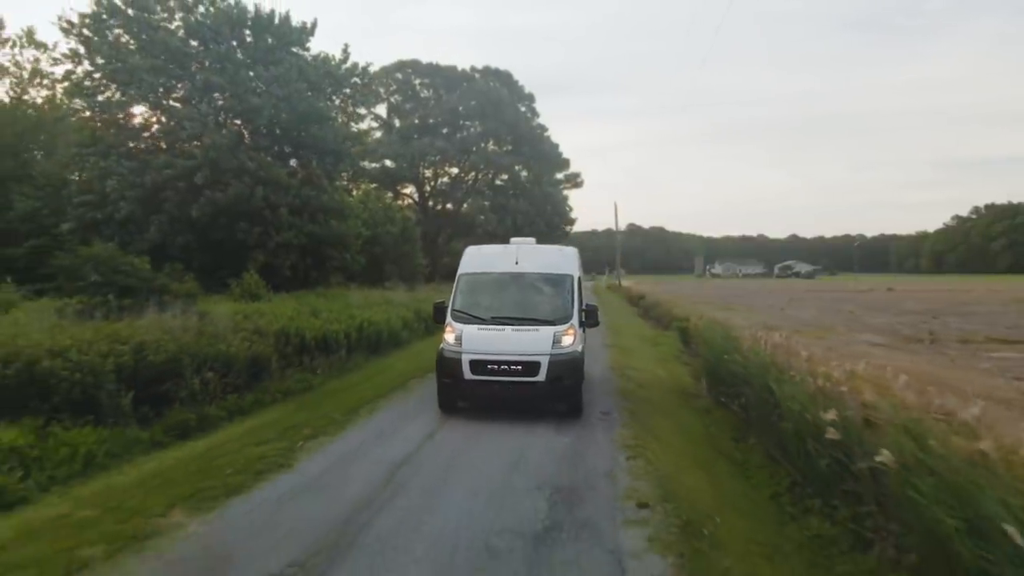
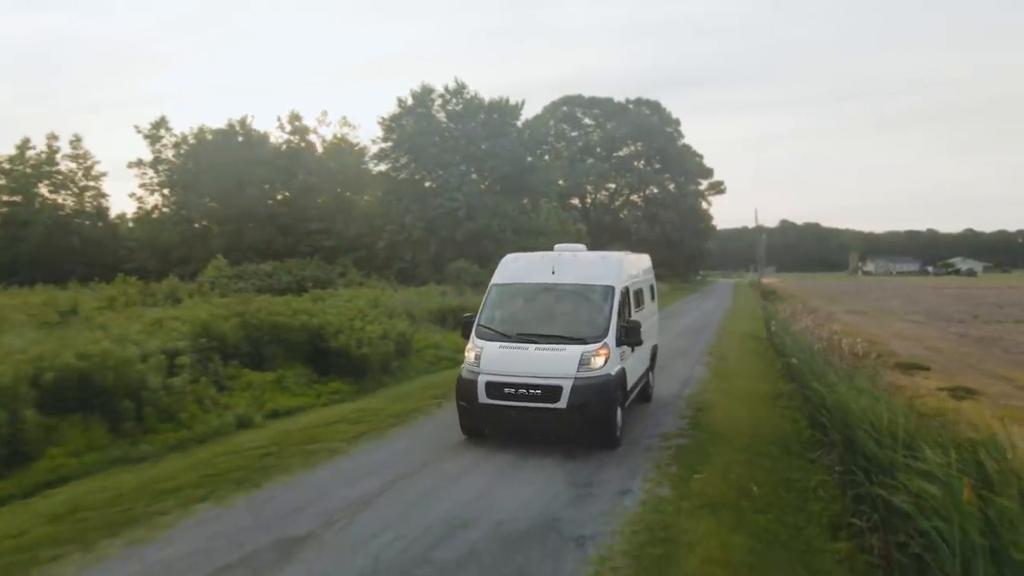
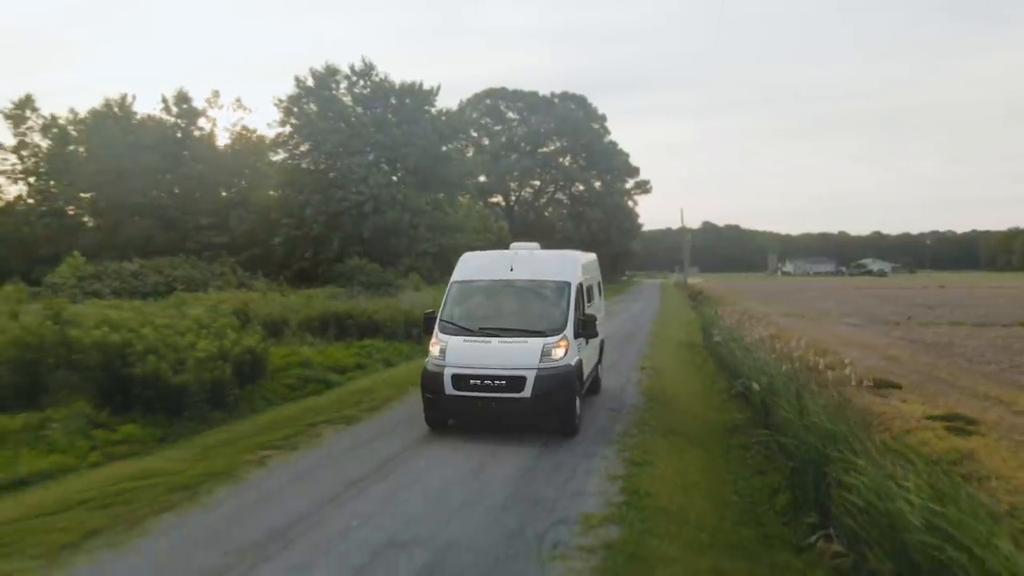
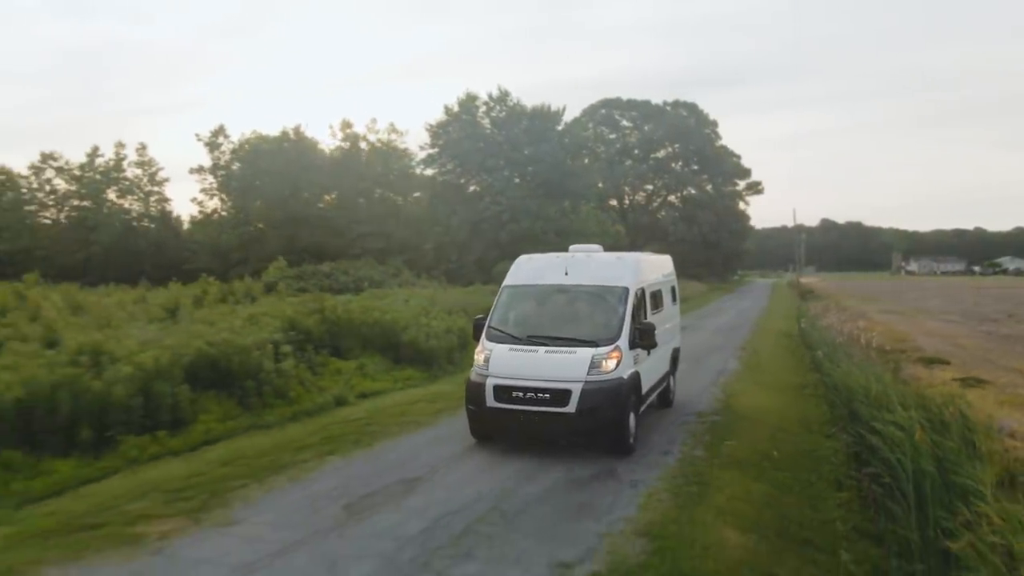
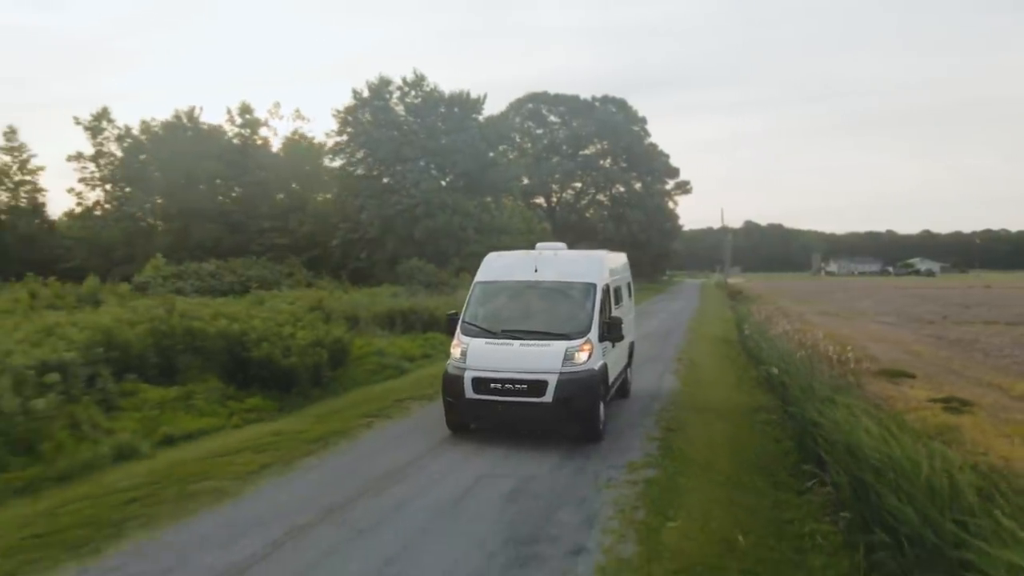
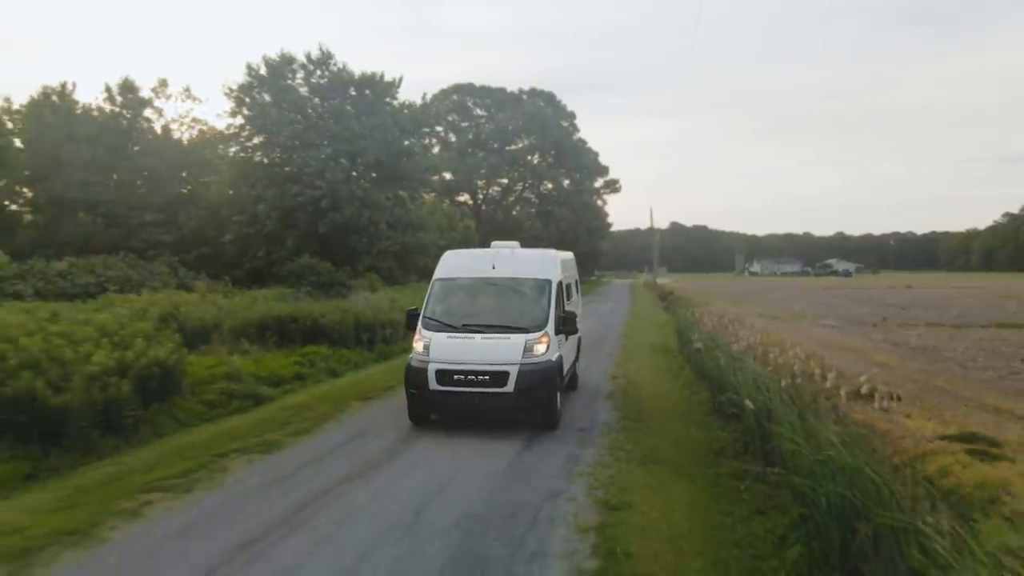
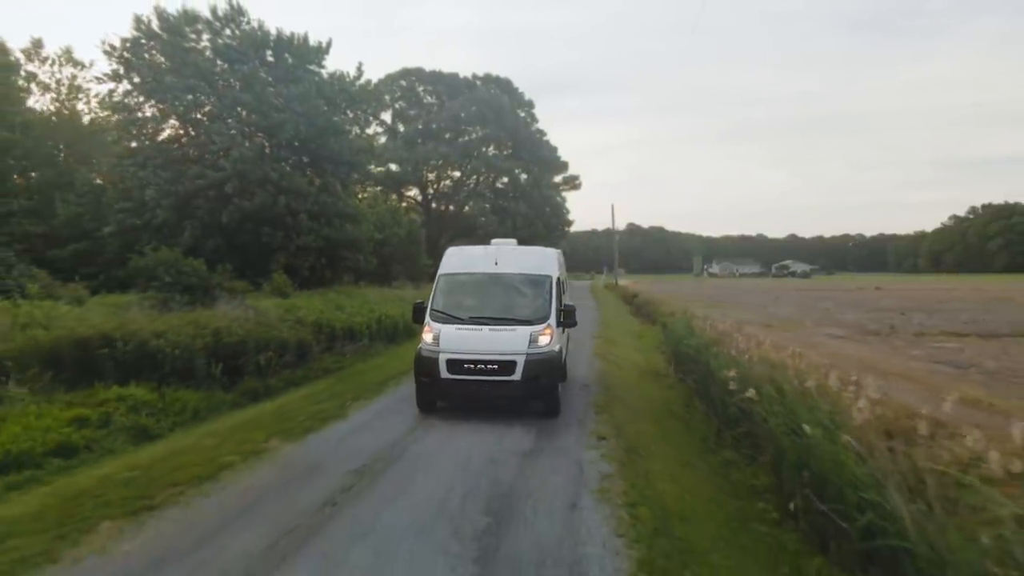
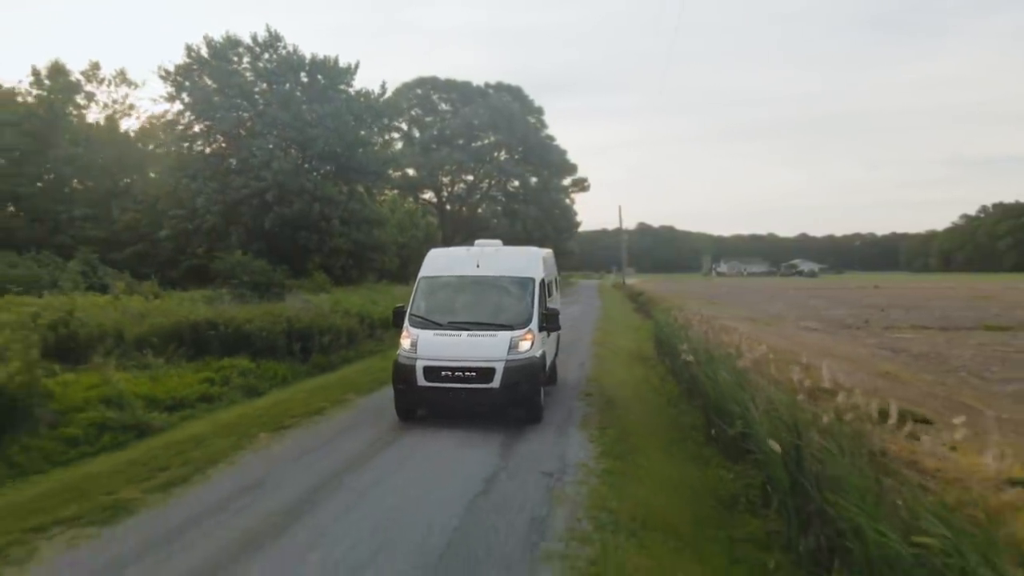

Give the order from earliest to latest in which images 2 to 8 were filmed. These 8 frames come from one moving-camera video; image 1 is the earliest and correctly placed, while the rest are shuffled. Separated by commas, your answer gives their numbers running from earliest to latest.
7, 8, 6, 3, 5, 2, 4
